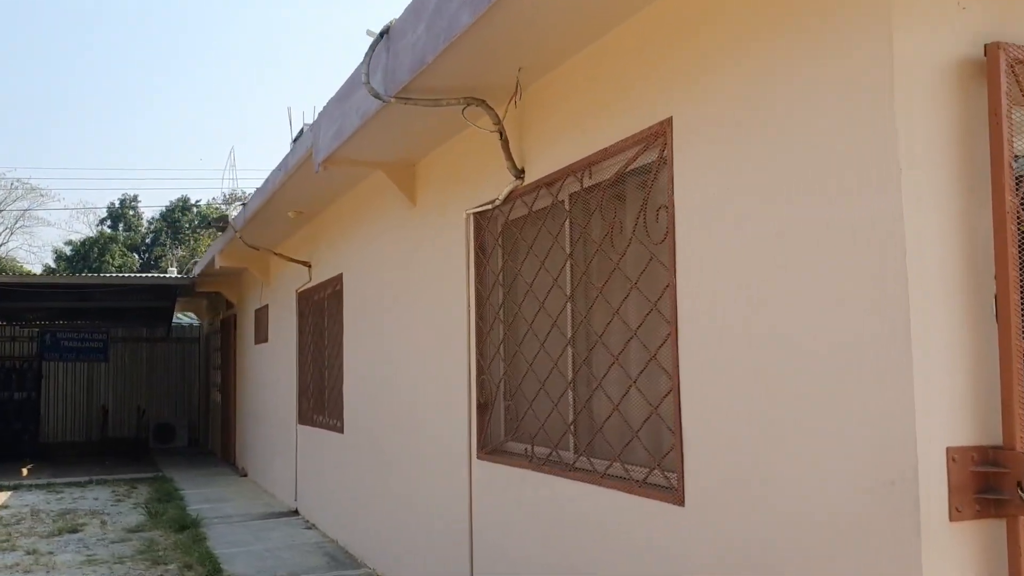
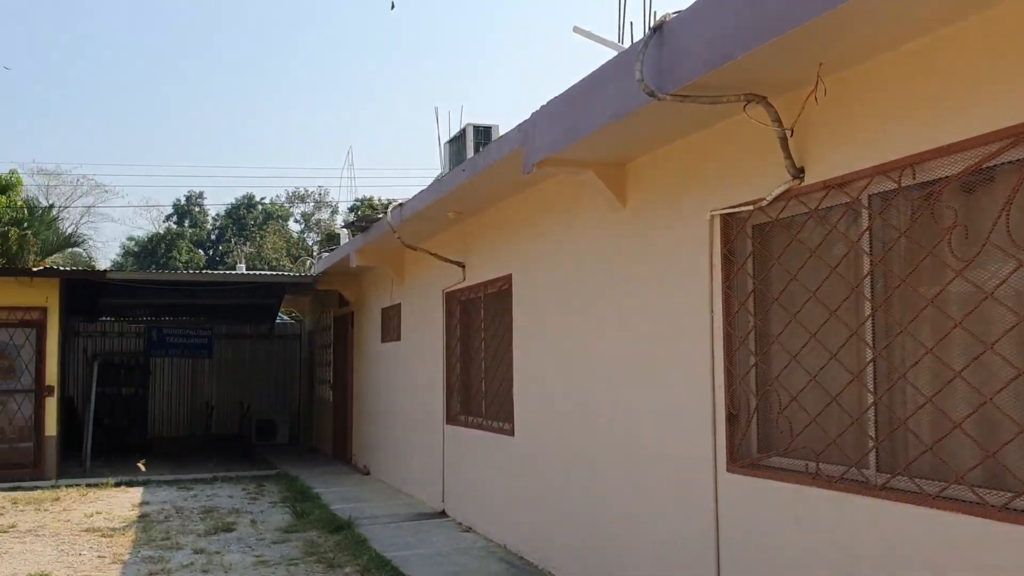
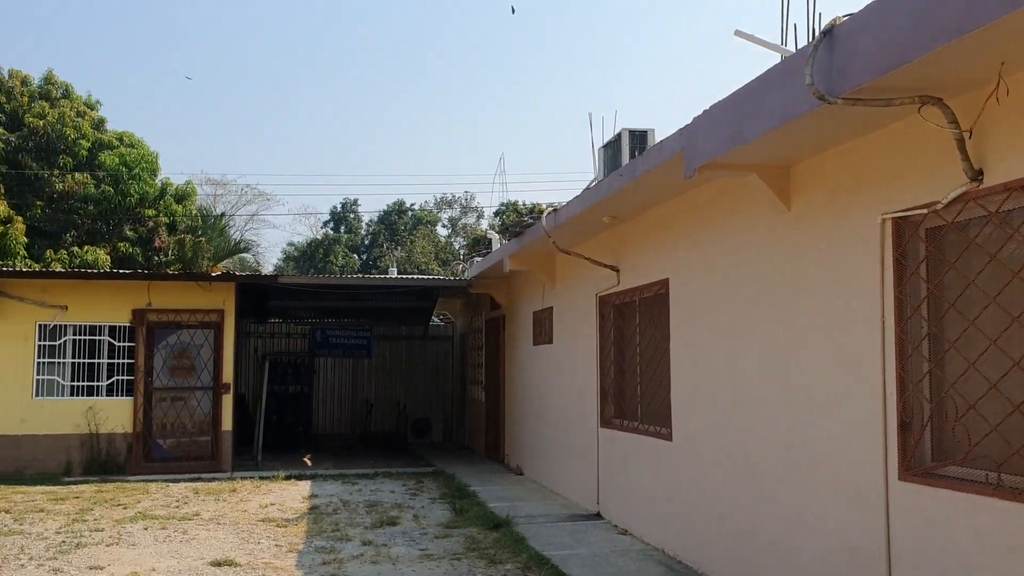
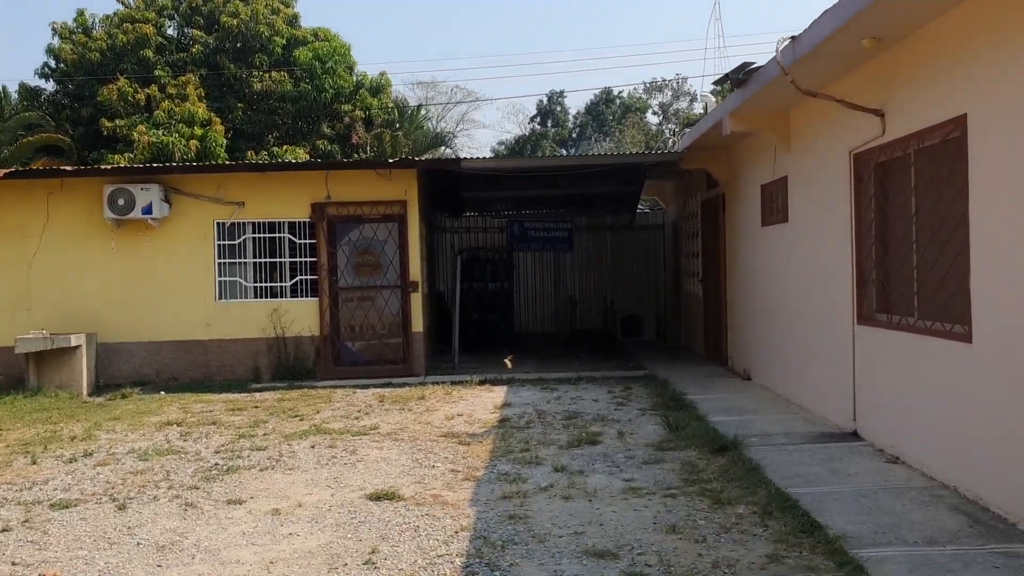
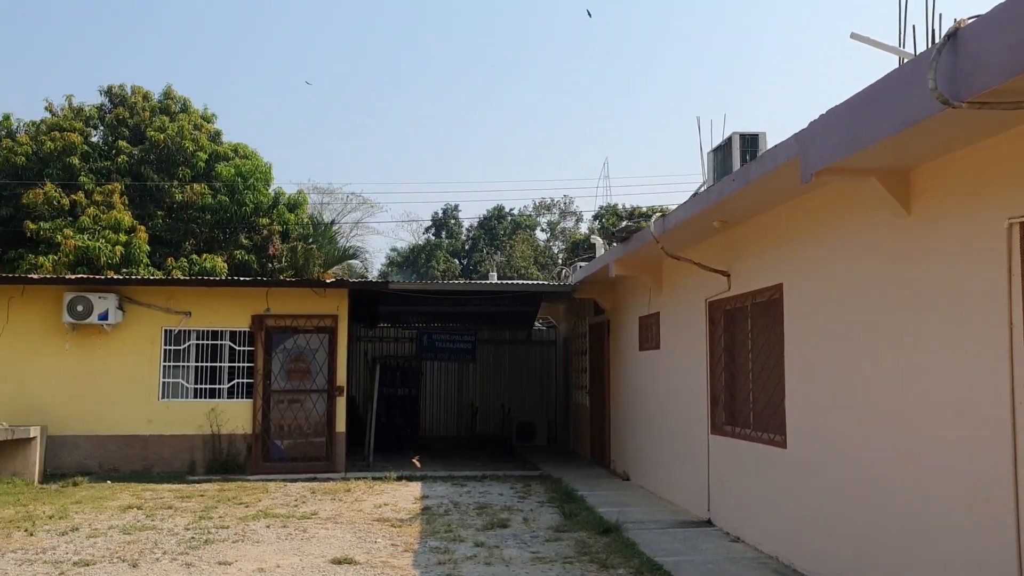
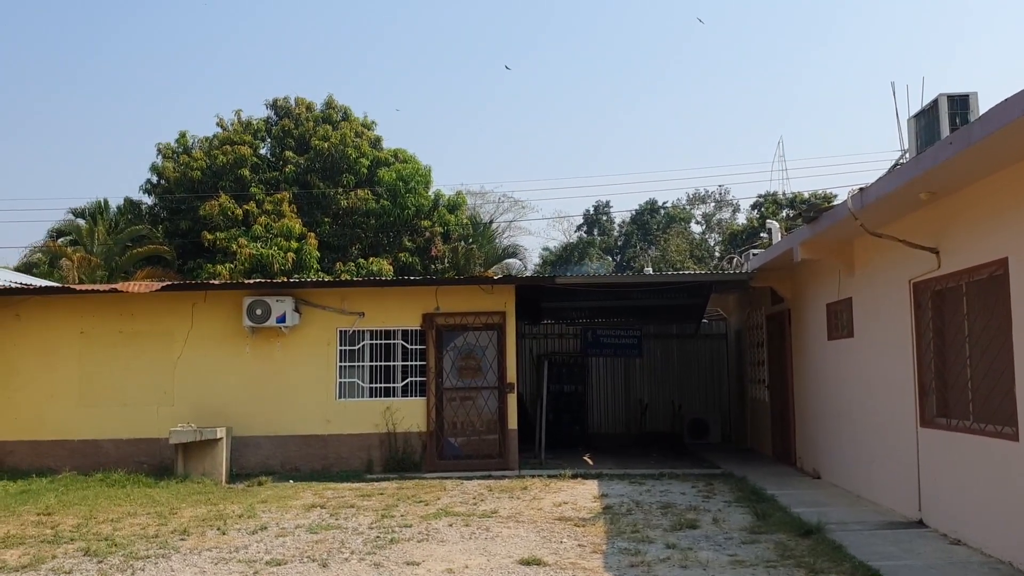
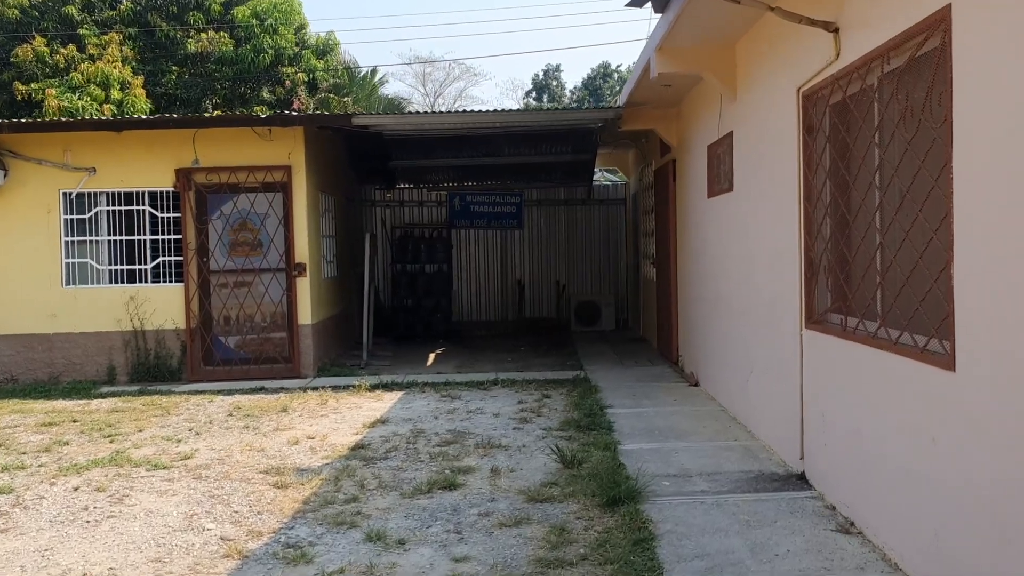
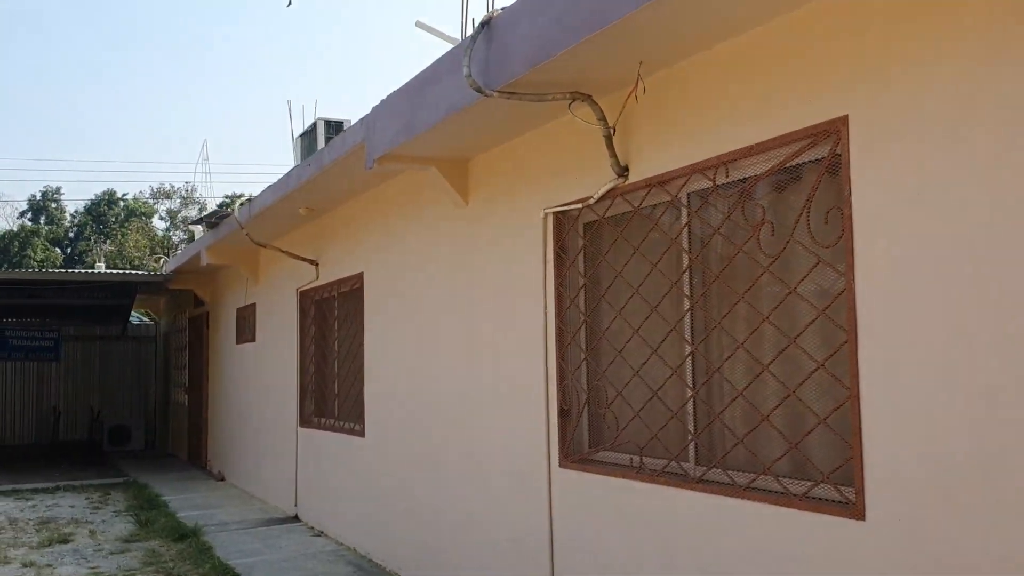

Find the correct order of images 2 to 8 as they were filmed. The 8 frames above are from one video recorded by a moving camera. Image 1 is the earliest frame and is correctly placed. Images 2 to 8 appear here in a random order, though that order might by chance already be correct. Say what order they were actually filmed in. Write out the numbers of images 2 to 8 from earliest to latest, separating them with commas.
8, 2, 3, 5, 6, 4, 7
